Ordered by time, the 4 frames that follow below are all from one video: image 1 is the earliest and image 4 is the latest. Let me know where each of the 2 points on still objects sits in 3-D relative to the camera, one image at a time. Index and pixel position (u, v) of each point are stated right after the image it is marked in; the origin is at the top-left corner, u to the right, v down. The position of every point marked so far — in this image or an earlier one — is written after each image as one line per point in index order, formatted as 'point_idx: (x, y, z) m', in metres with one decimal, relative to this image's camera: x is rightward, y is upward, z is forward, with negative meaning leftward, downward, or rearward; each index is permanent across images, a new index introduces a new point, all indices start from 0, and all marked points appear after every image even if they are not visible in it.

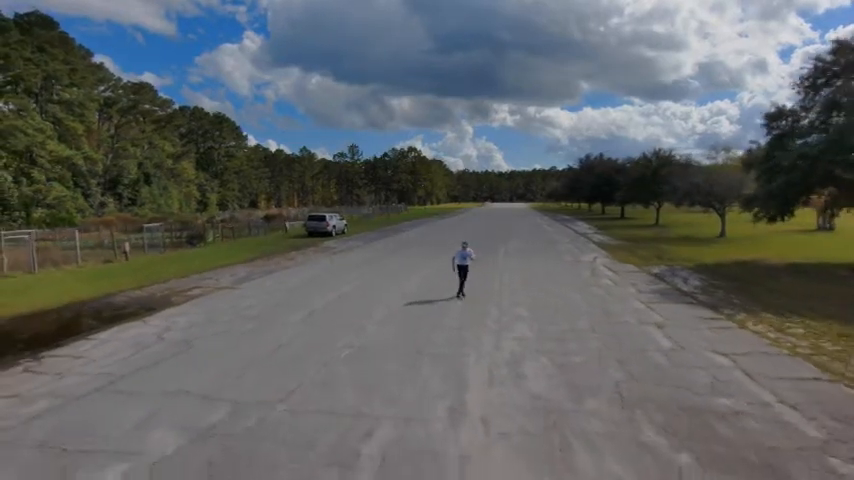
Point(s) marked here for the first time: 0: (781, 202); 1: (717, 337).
0: (+8.6, +0.9, +13.7) m
1: (+5.4, -1.8, +11.1) m
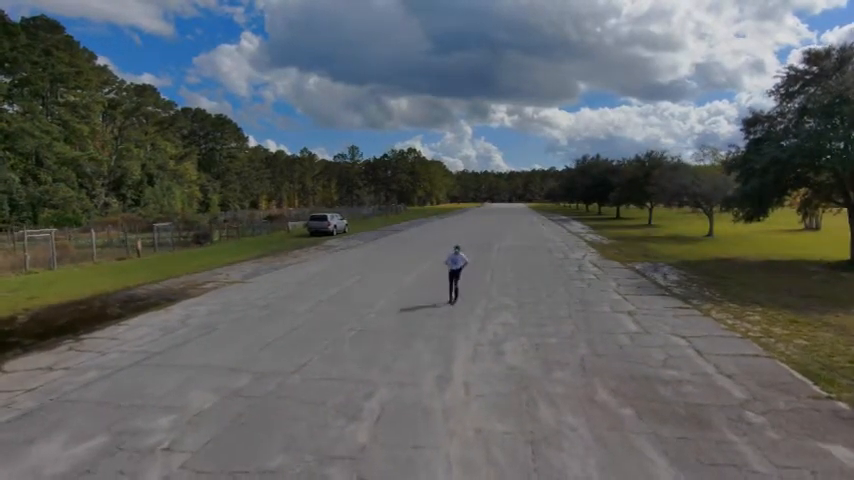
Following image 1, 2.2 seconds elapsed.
0: (+8.5, +1.0, +15.0) m
1: (+5.3, -1.7, +12.4) m
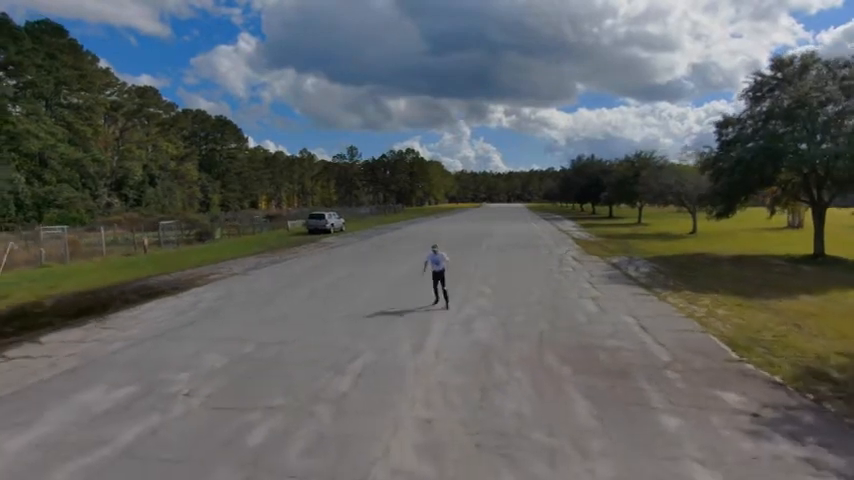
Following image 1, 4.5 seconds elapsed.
0: (+8.1, +1.2, +16.5) m
1: (+4.9, -1.5, +13.9) m
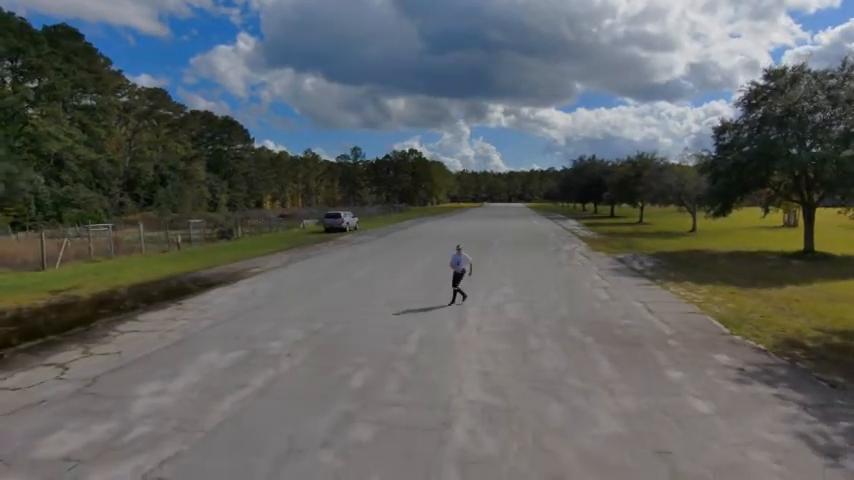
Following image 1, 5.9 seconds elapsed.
0: (+8.9, +1.3, +18.4) m
1: (+5.7, -1.4, +15.9) m
